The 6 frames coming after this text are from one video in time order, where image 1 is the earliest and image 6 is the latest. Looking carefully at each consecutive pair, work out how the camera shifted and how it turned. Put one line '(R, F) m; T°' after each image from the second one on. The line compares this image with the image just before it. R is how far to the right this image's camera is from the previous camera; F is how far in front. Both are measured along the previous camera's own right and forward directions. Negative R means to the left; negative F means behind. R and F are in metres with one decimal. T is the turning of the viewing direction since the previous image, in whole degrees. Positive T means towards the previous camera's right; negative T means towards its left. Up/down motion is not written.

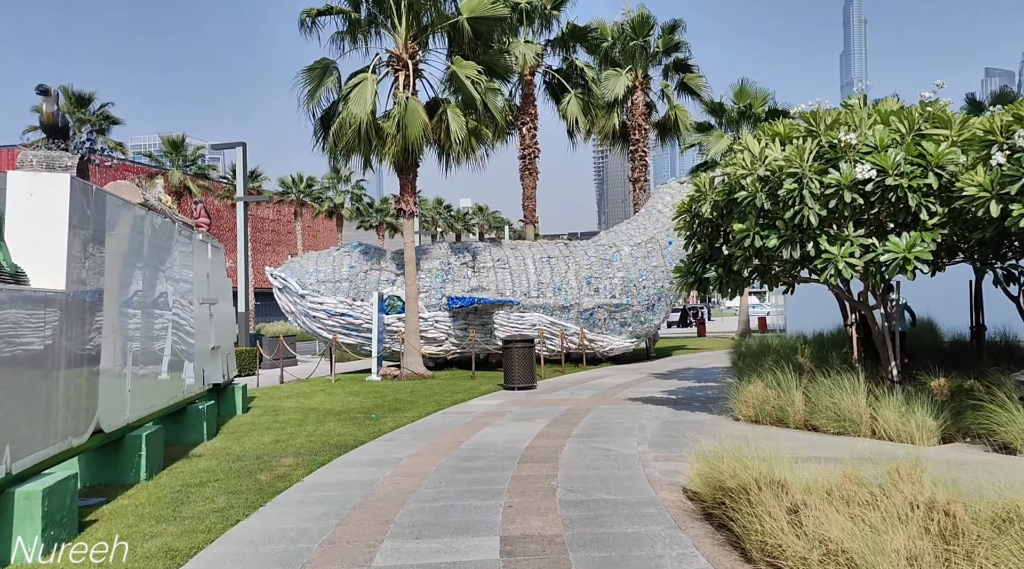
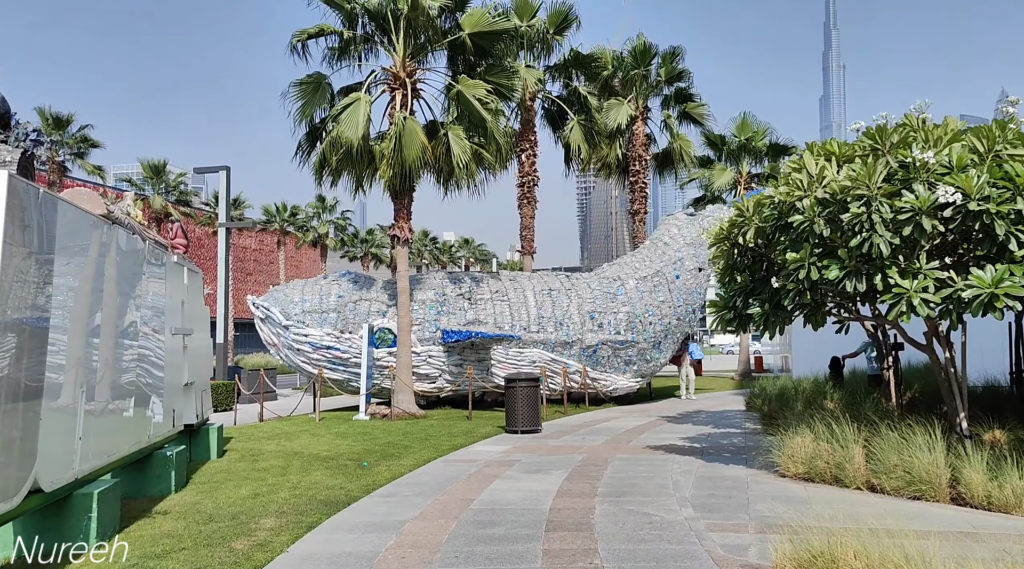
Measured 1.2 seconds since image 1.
(-0.4, +1.2) m; +1°
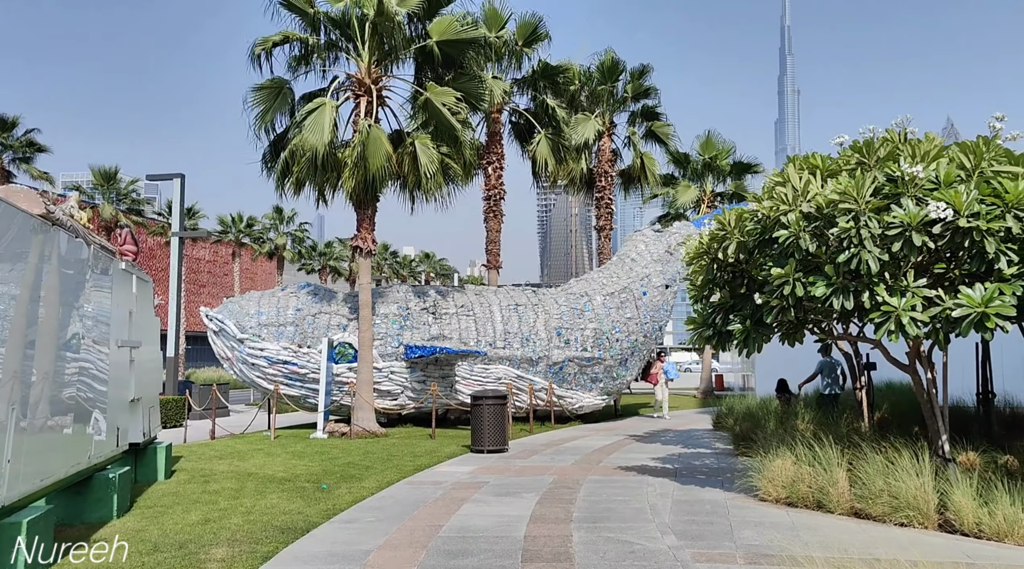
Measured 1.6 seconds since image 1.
(-0.1, +0.4) m; +3°
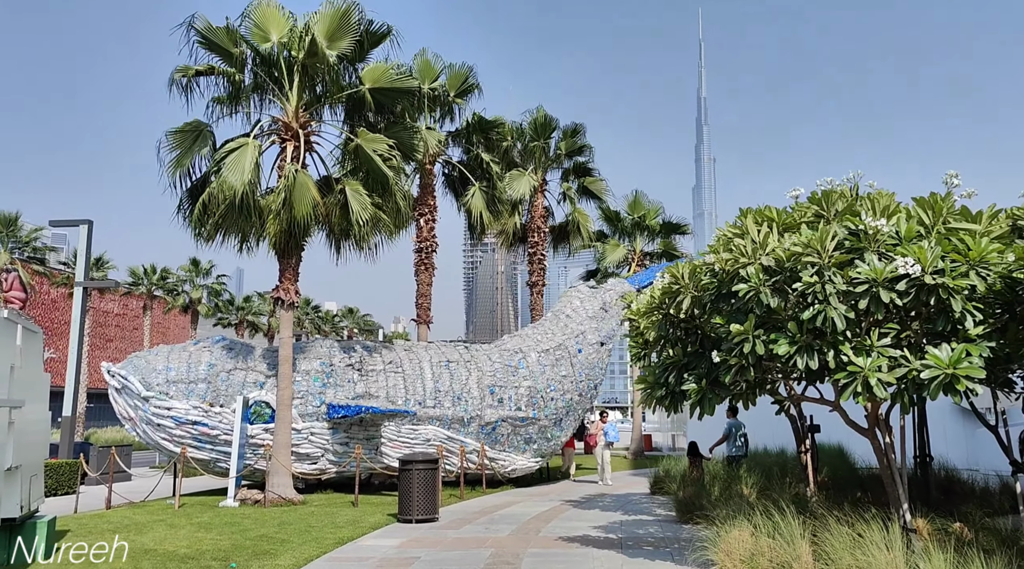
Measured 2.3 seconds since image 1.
(-0.1, +0.7) m; +5°
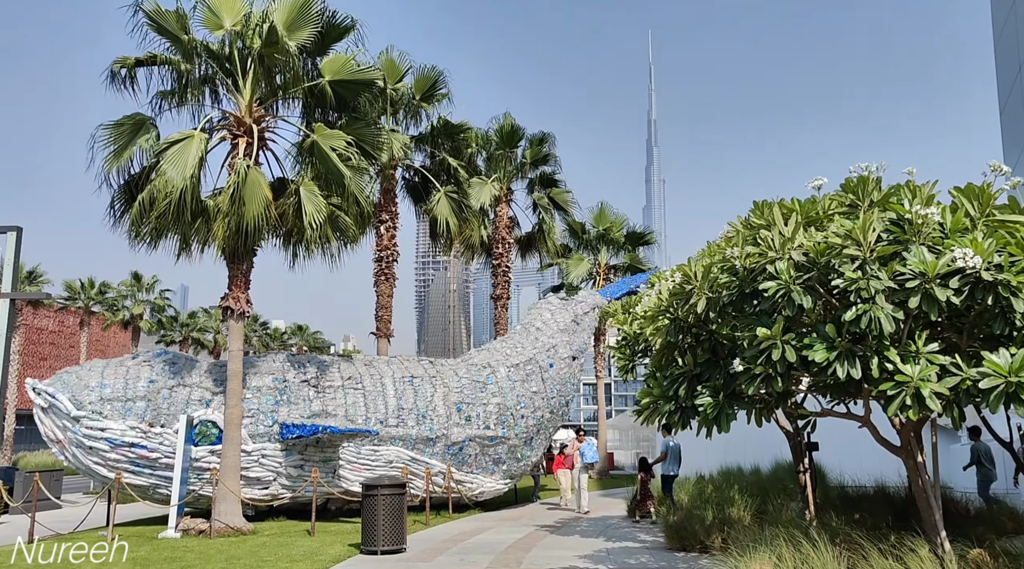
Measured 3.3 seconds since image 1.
(-0.3, +1.0) m; +3°
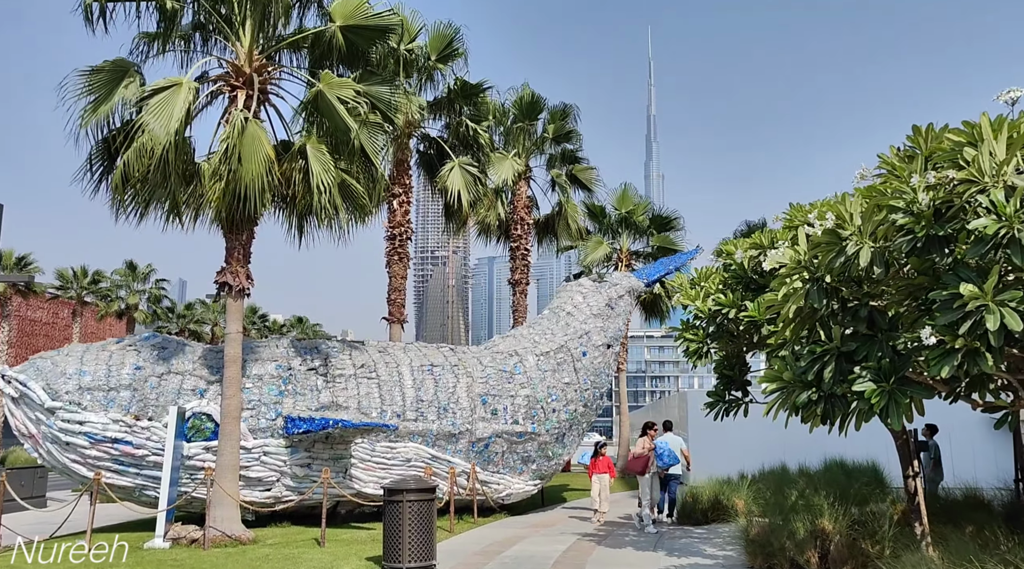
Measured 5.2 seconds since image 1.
(-0.6, +1.7) m; 0°
